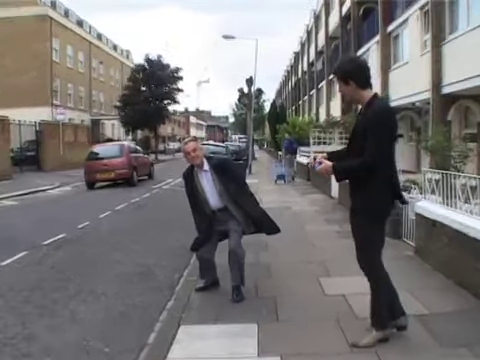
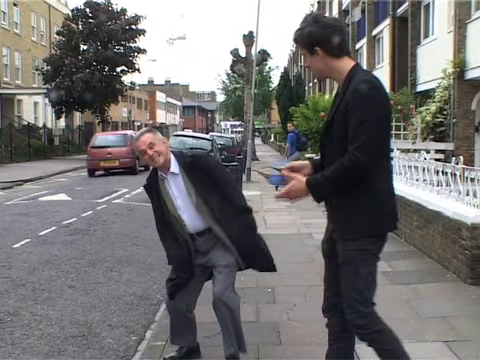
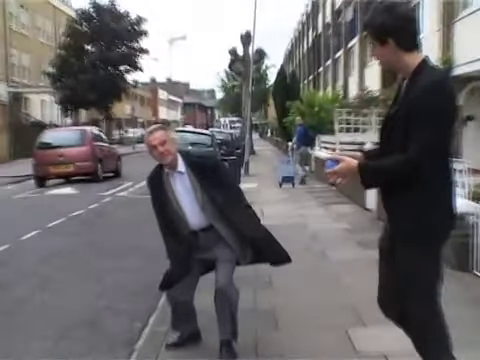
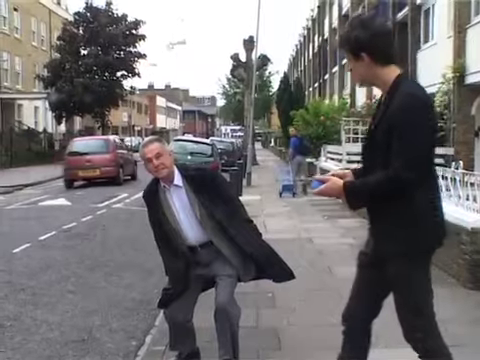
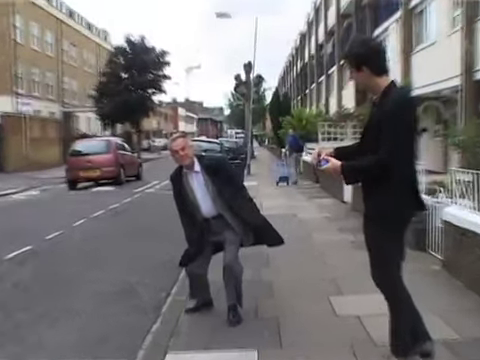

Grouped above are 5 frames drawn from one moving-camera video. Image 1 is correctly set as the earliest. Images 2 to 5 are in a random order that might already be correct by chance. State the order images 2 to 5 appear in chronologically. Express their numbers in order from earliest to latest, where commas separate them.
5, 3, 4, 2
